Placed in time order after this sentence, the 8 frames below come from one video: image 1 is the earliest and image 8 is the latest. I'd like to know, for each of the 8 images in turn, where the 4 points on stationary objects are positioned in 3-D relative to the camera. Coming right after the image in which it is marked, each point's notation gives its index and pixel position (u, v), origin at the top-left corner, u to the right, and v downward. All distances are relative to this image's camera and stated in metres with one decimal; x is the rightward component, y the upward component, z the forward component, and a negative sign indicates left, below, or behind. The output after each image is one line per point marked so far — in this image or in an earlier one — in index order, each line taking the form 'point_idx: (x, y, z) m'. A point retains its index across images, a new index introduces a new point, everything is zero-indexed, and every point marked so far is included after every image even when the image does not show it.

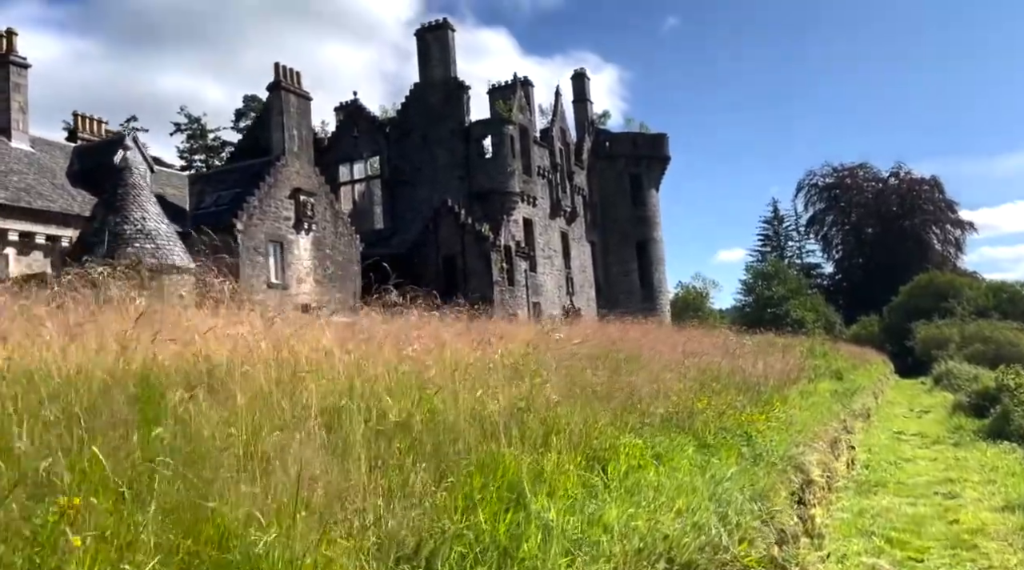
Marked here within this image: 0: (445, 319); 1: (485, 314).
0: (-1.1, -0.6, +15.4) m
1: (-0.5, -0.6, +19.2) m
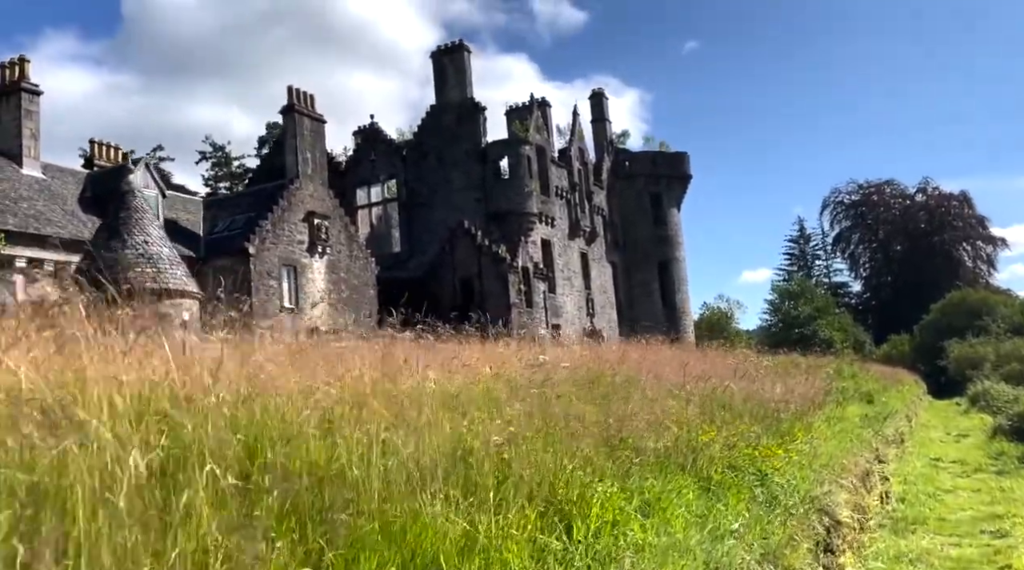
0: (-0.9, -0.9, +14.8) m
1: (-0.2, -1.0, +18.5) m
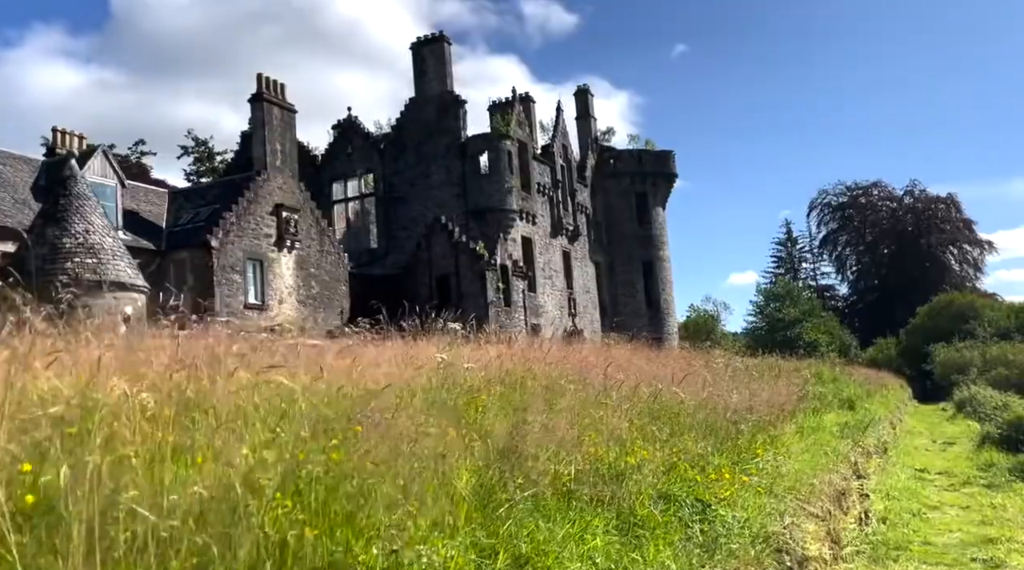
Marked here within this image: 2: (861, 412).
0: (-1.5, -0.8, +13.9) m
1: (-0.8, -0.9, +17.7) m
2: (+5.6, -2.1, +15.4) m
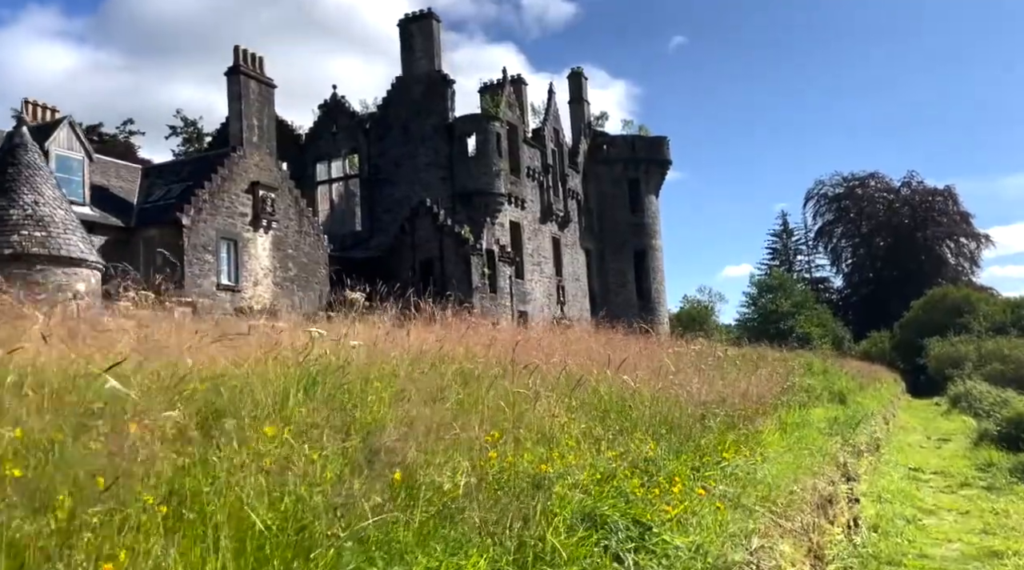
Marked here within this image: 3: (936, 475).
0: (-1.8, -0.5, +13.1) m
1: (-1.2, -0.6, +16.9) m
2: (+5.2, -1.9, +14.7) m
3: (+4.9, -2.2, +11.0) m
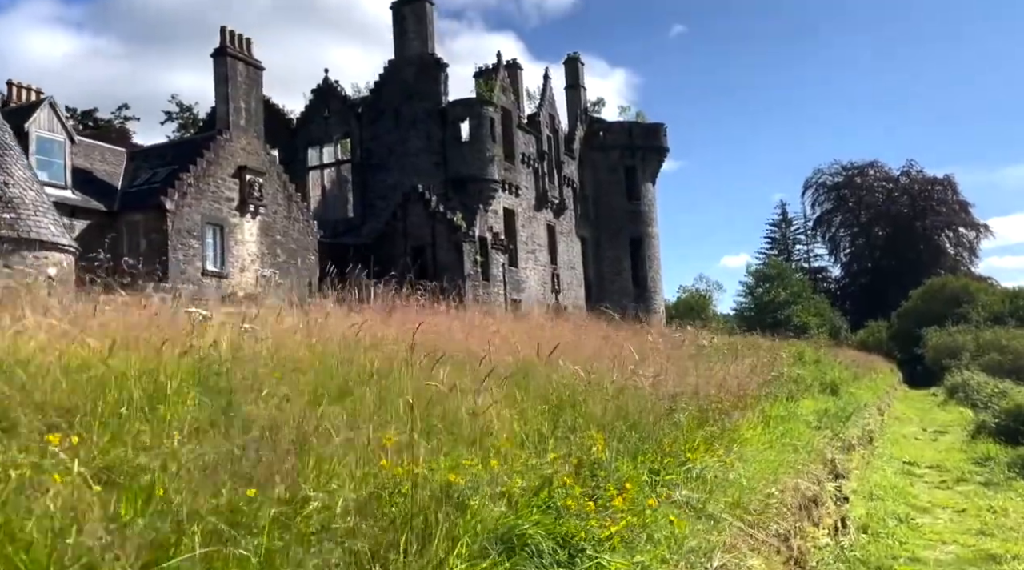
0: (-2.0, -0.3, +12.7) m
1: (-1.4, -0.4, +16.5) m
2: (+5.0, -1.7, +14.3) m
3: (+4.7, -2.1, +10.6) m
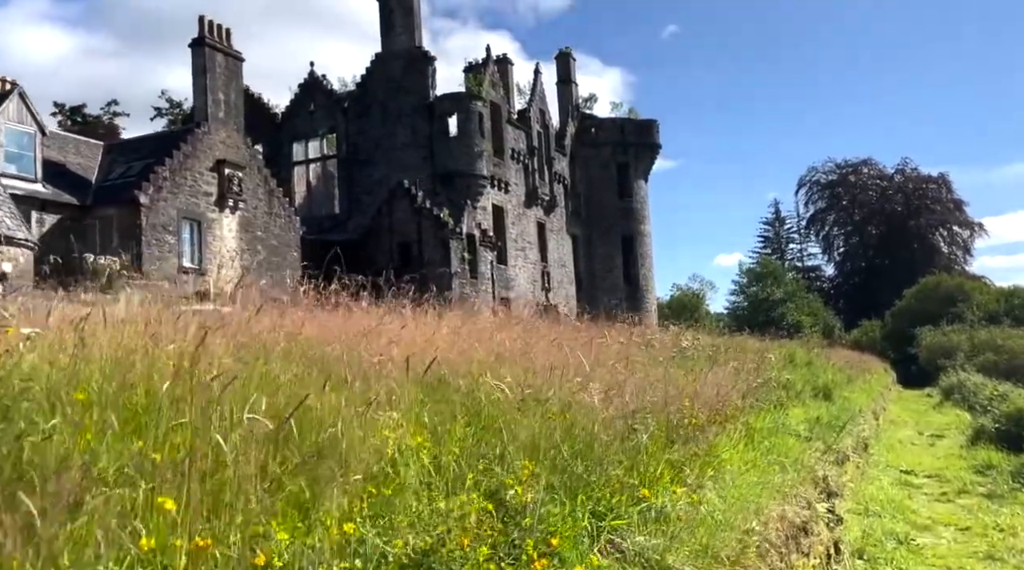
0: (-2.3, -0.3, +12.1) m
1: (-1.7, -0.3, +15.8) m
2: (+4.7, -1.7, +13.7) m
3: (+4.4, -2.0, +10.0) m
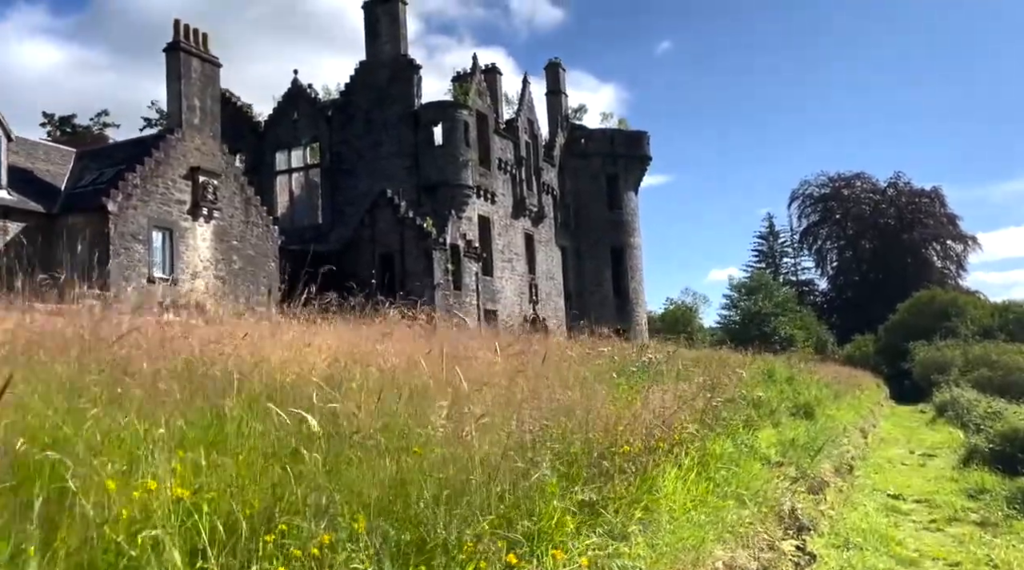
0: (-2.7, -0.4, +11.5) m
1: (-2.1, -0.5, +15.2) m
2: (+4.3, -1.8, +13.1) m
3: (+4.0, -2.1, +9.4) m
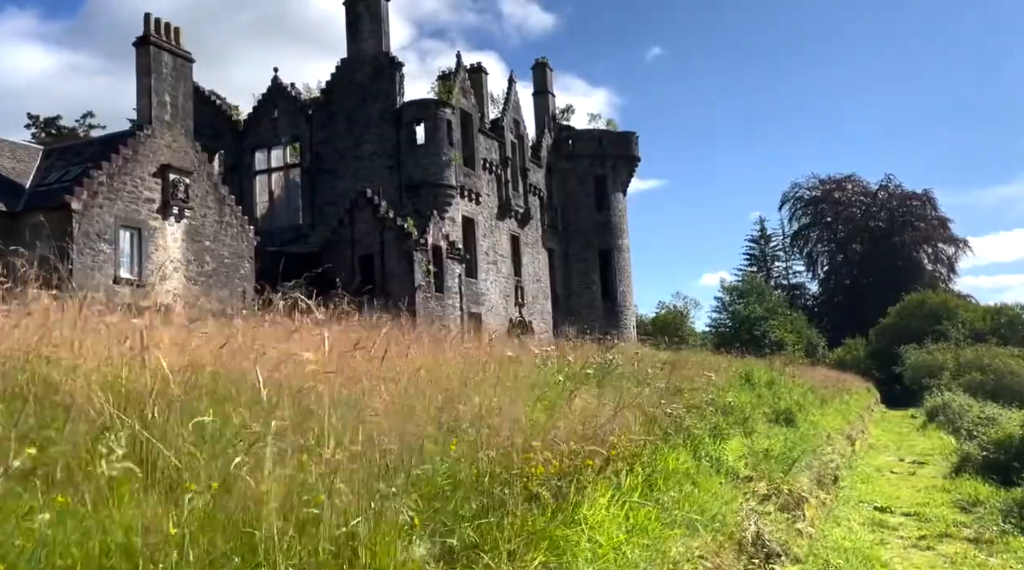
0: (-3.1, -0.4, +10.8) m
1: (-2.5, -0.5, +14.5) m
2: (+3.9, -1.8, +12.5) m
3: (+3.6, -2.1, +8.8) m
